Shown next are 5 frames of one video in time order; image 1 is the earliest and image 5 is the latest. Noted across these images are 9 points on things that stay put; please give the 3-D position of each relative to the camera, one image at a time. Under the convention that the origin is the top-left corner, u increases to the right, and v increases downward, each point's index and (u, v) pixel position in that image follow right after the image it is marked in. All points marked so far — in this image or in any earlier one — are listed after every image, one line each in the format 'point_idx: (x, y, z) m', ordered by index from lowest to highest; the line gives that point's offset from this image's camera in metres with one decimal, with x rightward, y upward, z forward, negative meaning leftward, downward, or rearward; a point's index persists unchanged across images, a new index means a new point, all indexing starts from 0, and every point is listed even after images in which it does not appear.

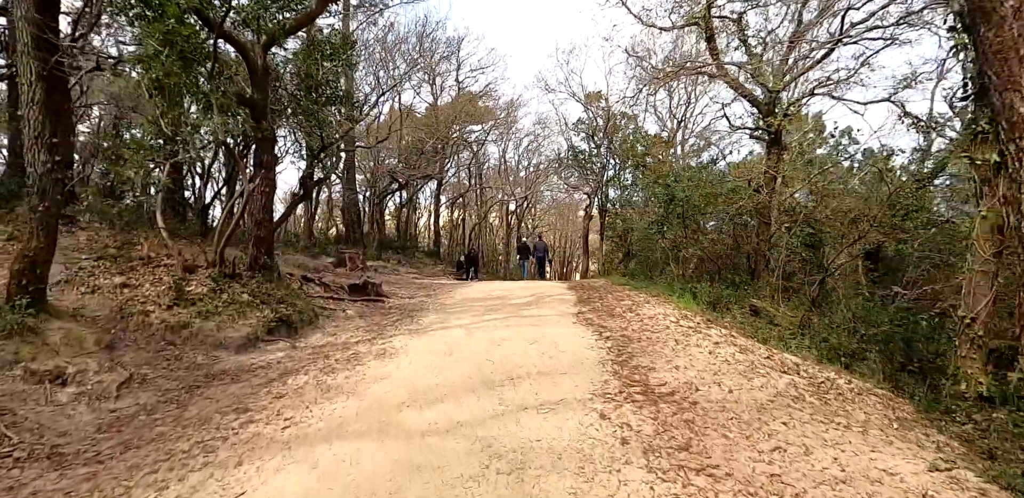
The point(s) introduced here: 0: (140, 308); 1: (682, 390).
0: (-8.6, -1.4, +11.9) m
1: (+2.8, -2.3, +8.5) m
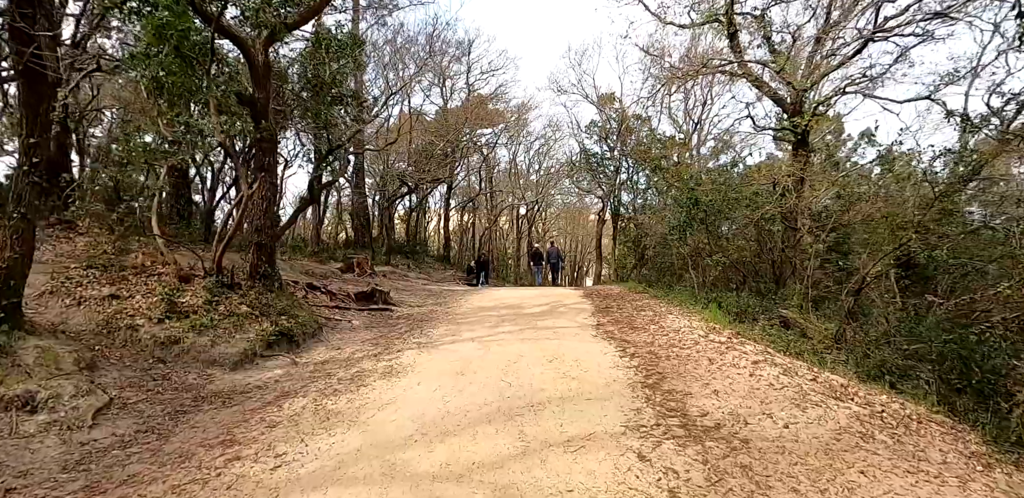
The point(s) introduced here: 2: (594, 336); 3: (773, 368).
0: (-8.2, -1.6, +11.0) m
1: (+3.1, -2.5, +7.5) m
2: (+2.2, -2.4, +14.1) m
3: (+5.3, -2.4, +10.5) m
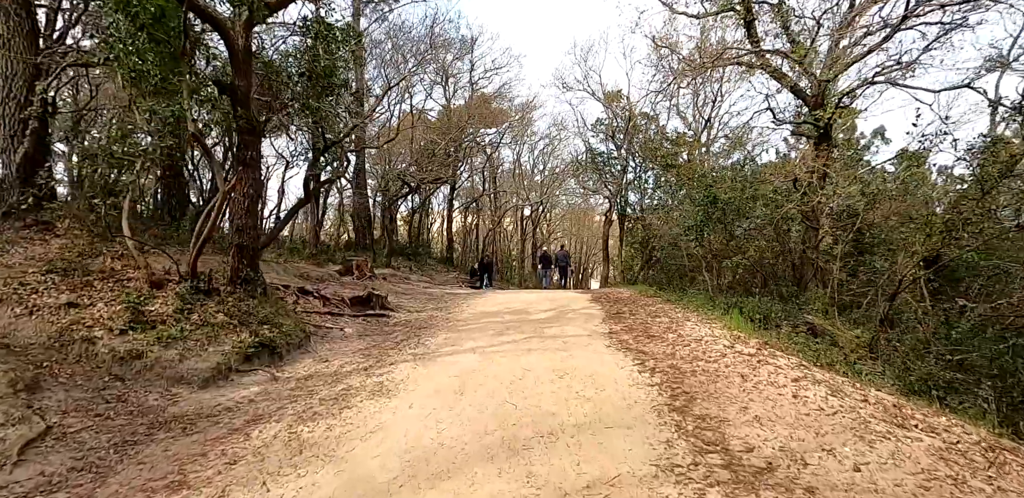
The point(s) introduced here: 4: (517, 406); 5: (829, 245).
0: (-8.1, -1.6, +9.8) m
1: (+3.2, -2.5, +6.1) m
2: (+2.3, -2.4, +12.8) m
3: (+5.4, -2.4, +9.1) m
4: (+0.1, -2.6, +8.6) m
5: (+11.6, +0.2, +18.9) m
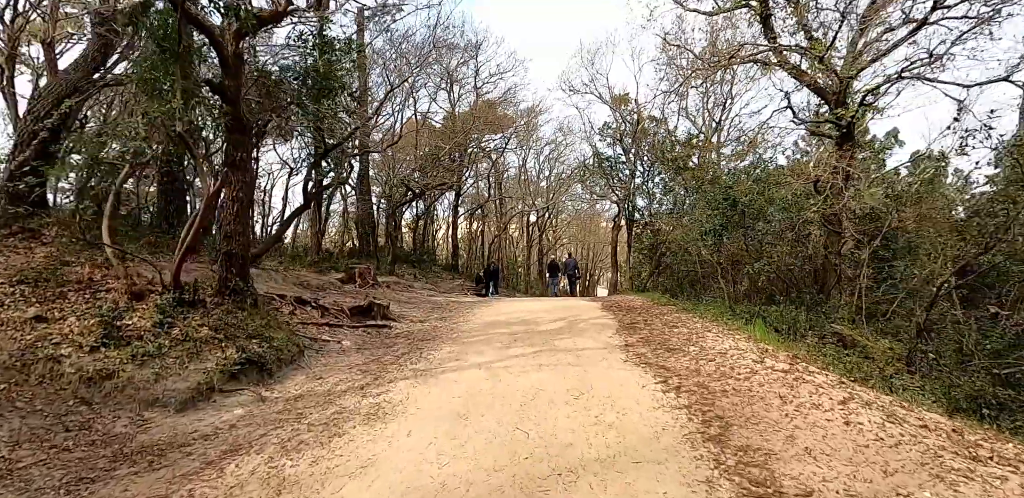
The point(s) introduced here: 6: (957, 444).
0: (-7.9, -1.8, +8.9) m
1: (+3.4, -2.6, +5.1) m
2: (+2.6, -2.5, +11.7) m
3: (+5.6, -2.5, +8.1) m
4: (+0.2, -2.7, +7.6) m
5: (+11.9, 0.0, +17.8) m
6: (+6.3, -2.8, +7.4) m
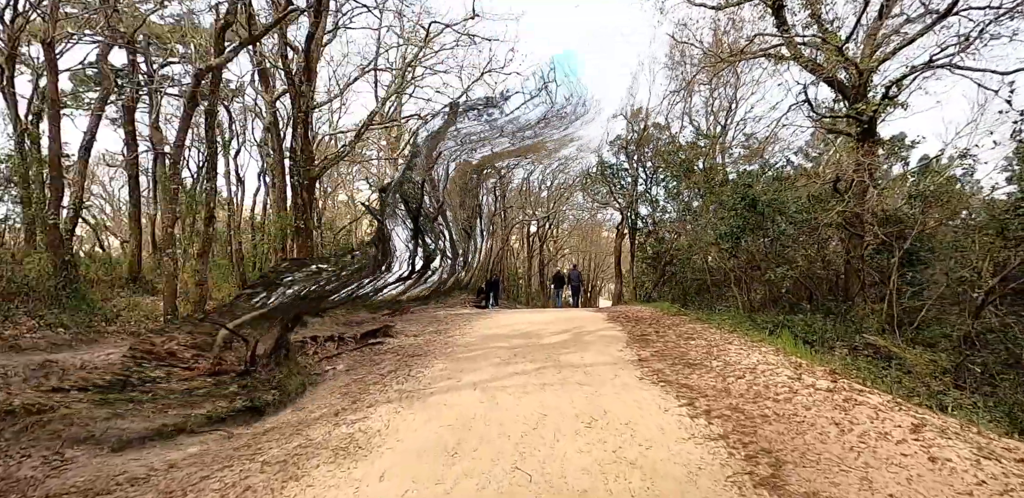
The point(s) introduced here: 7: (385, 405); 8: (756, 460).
0: (-7.9, -1.8, +7.4) m
1: (+3.3, -2.4, +3.6) m
2: (+2.5, -2.6, +10.2) m
3: (+5.5, -2.4, +6.5) m
4: (+0.2, -2.7, +6.0) m
5: (+11.8, -0.1, +16.4) m
6: (+6.3, -2.7, +5.8) m
7: (-2.4, -2.9, +9.5) m
8: (+2.9, -2.6, +6.3) m
